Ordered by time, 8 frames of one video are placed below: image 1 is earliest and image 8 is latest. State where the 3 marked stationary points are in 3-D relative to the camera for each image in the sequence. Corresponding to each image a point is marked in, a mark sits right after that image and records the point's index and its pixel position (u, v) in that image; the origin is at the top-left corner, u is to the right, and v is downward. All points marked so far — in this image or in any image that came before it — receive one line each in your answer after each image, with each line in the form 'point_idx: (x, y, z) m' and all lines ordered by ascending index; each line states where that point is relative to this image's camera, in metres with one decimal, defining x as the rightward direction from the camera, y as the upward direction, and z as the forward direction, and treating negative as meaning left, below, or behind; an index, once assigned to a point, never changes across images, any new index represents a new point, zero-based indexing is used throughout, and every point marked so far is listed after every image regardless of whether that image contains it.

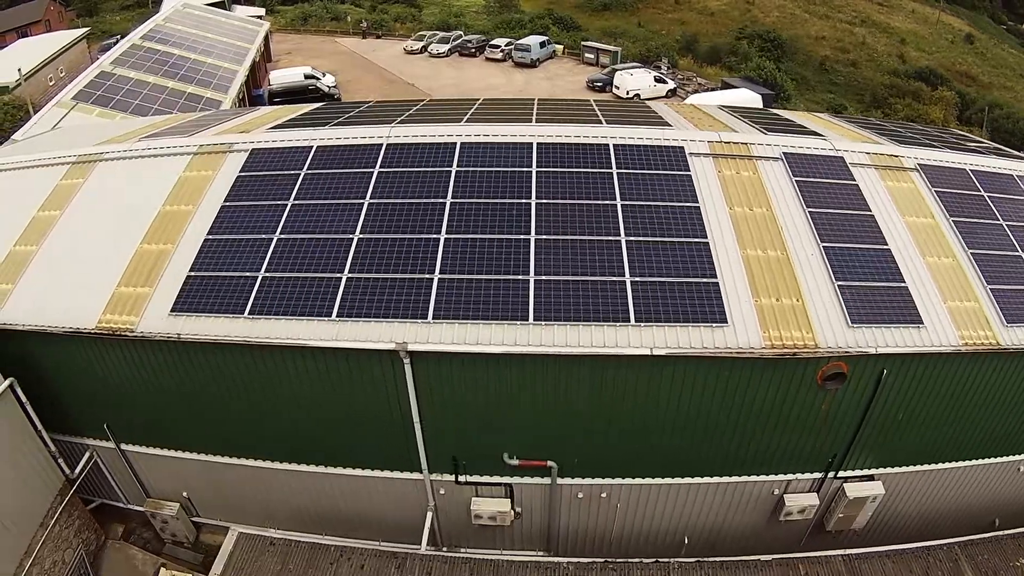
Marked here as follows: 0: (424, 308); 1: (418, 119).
0: (-1.6, -0.4, +11.1) m
1: (-2.4, +4.4, +14.7) m
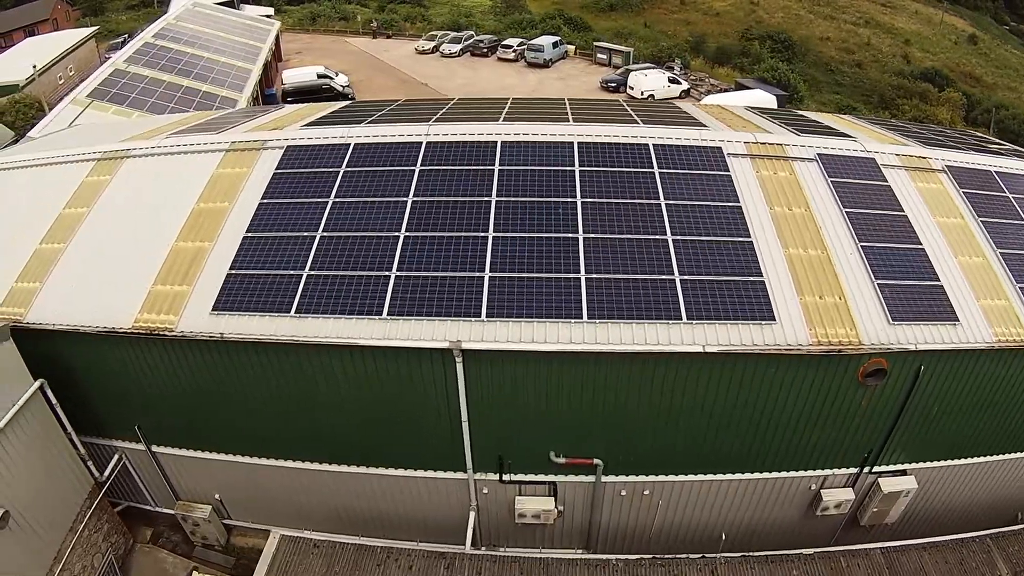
0: (-0.6, -0.3, +11.1) m
1: (-1.5, +4.4, +14.7) m
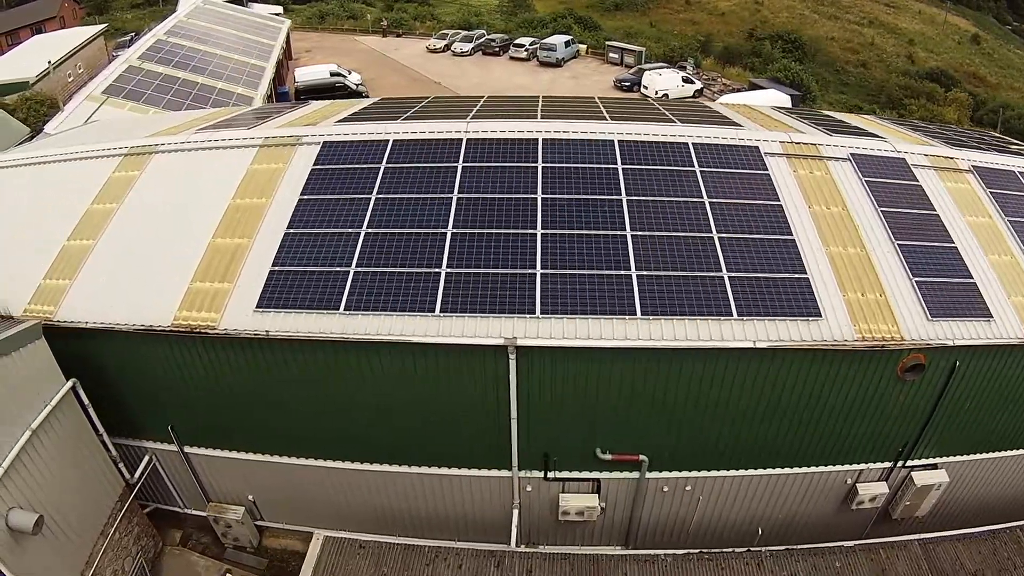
0: (+0.4, -0.3, +11.1) m
1: (-0.6, +4.5, +14.7) m
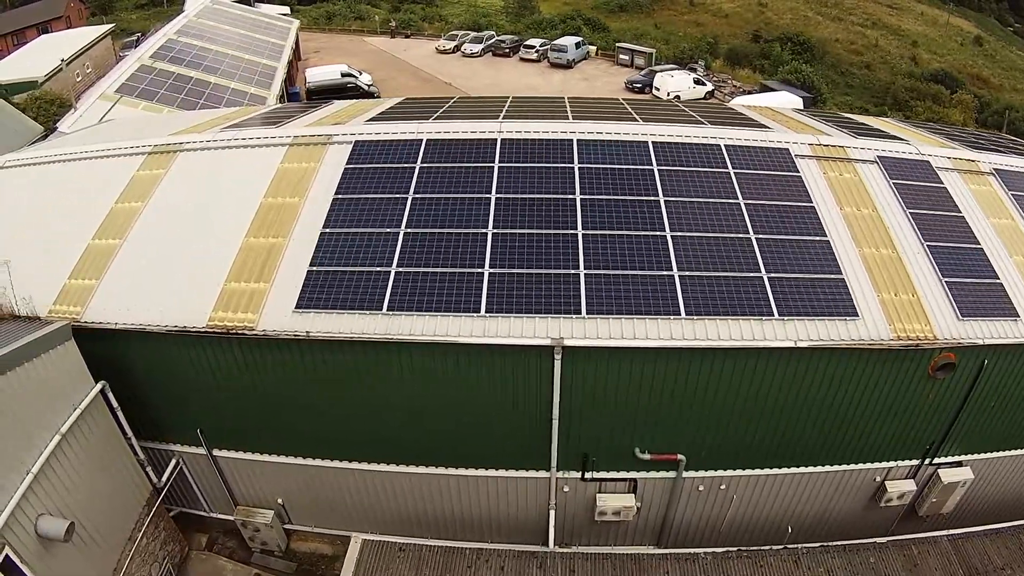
0: (+1.3, -0.3, +11.1) m
1: (+0.2, +4.4, +14.7) m
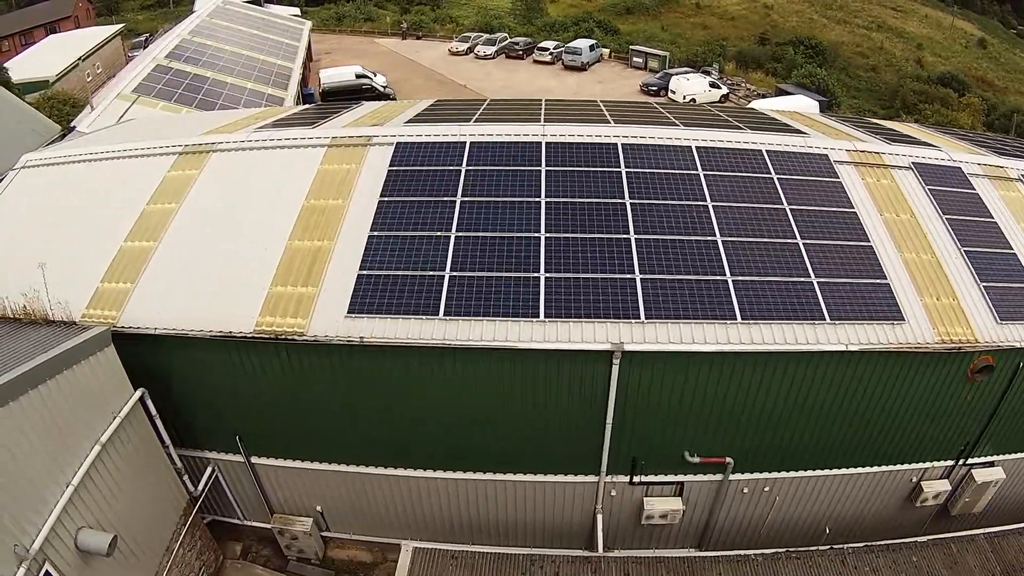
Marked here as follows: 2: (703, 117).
0: (+2.4, -0.4, +11.2) m
1: (+1.2, +4.3, +14.7) m
2: (+5.4, +4.8, +16.0) m
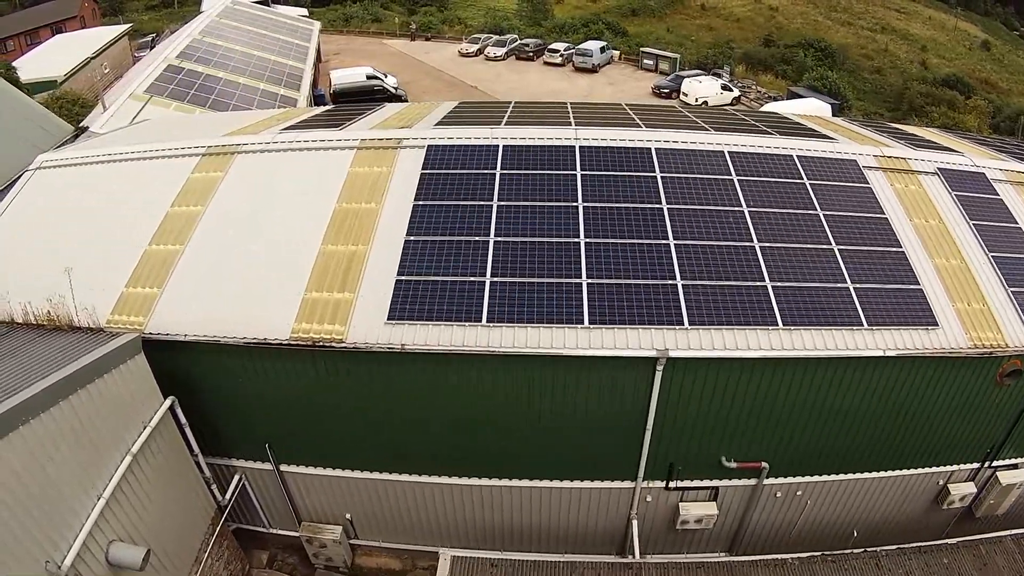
0: (+3.2, -0.5, +11.1) m
1: (+2.0, +4.2, +14.6) m
2: (+6.1, +4.7, +16.0) m
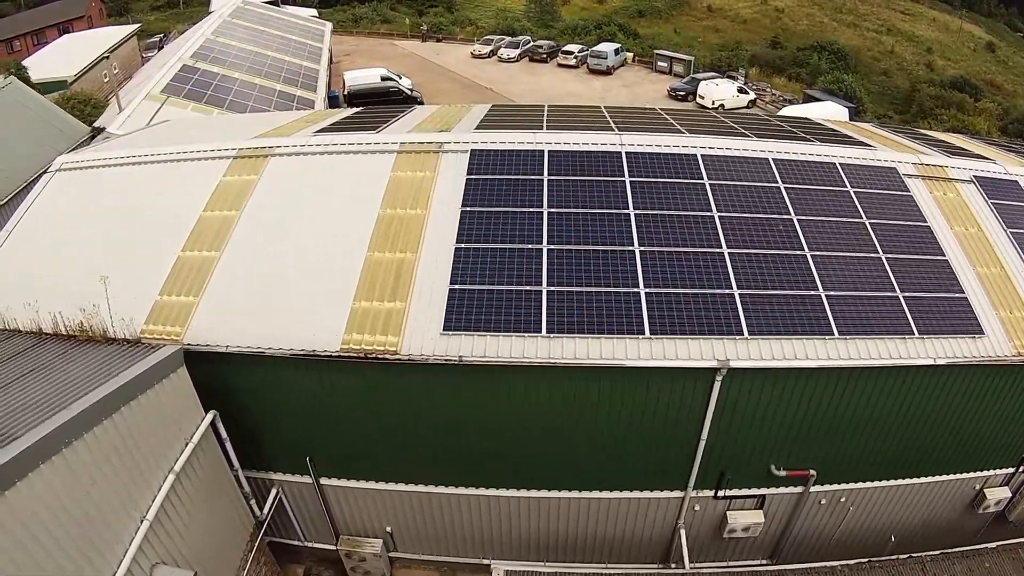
0: (+4.3, -0.7, +11.1) m
1: (+3.0, +4.0, +14.5) m
2: (+7.1, +4.5, +16.0) m
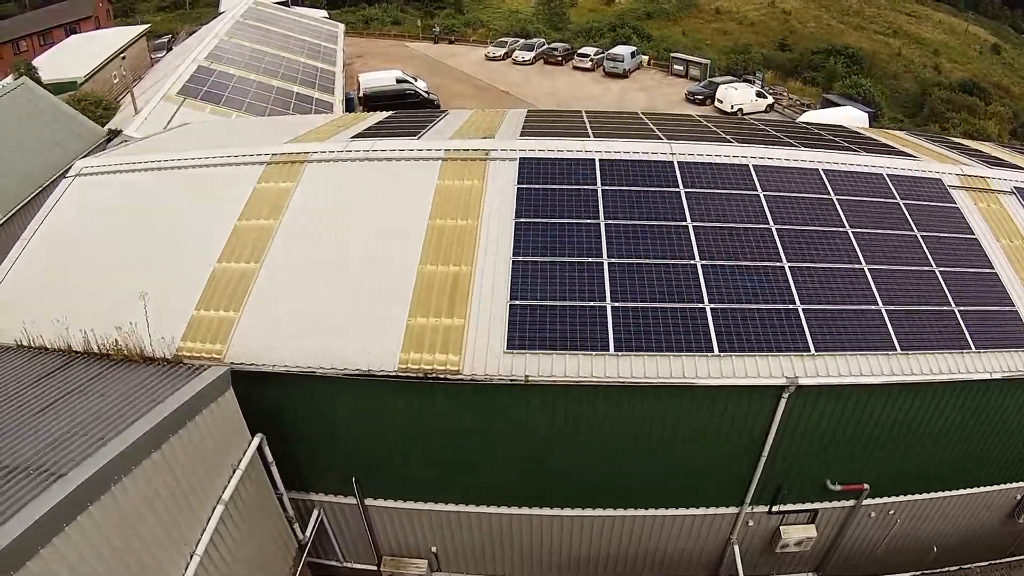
0: (+5.5, -1.0, +10.9) m
1: (+4.1, +3.7, +14.3) m
2: (+8.1, +4.3, +15.9) m
